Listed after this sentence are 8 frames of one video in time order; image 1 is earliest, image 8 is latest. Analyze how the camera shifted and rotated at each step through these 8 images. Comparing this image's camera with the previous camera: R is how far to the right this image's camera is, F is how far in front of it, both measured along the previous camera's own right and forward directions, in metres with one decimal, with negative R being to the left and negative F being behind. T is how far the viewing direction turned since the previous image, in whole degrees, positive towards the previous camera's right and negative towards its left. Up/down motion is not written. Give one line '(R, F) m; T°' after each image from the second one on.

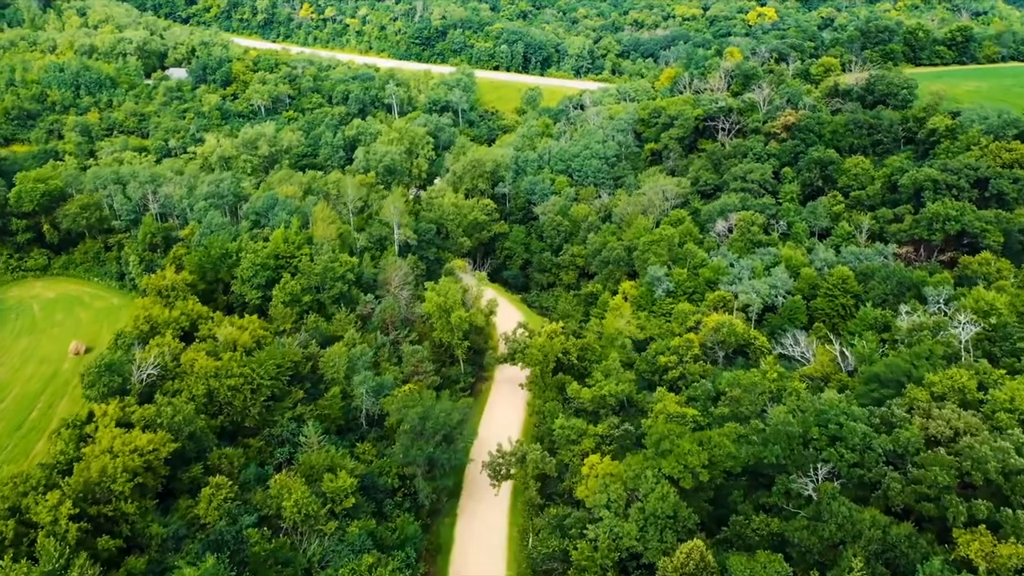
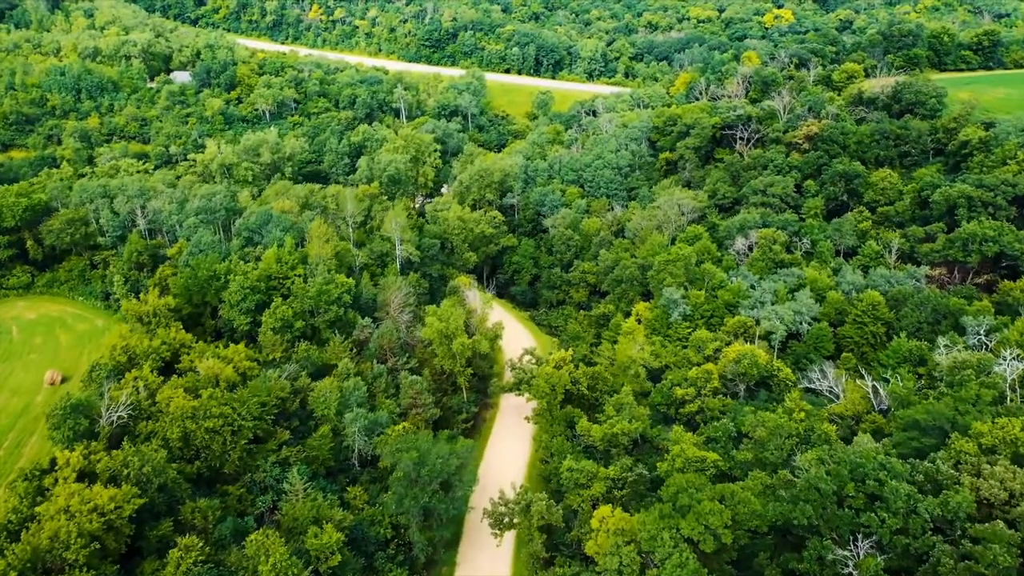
(+0.4, +3.9) m; -1°
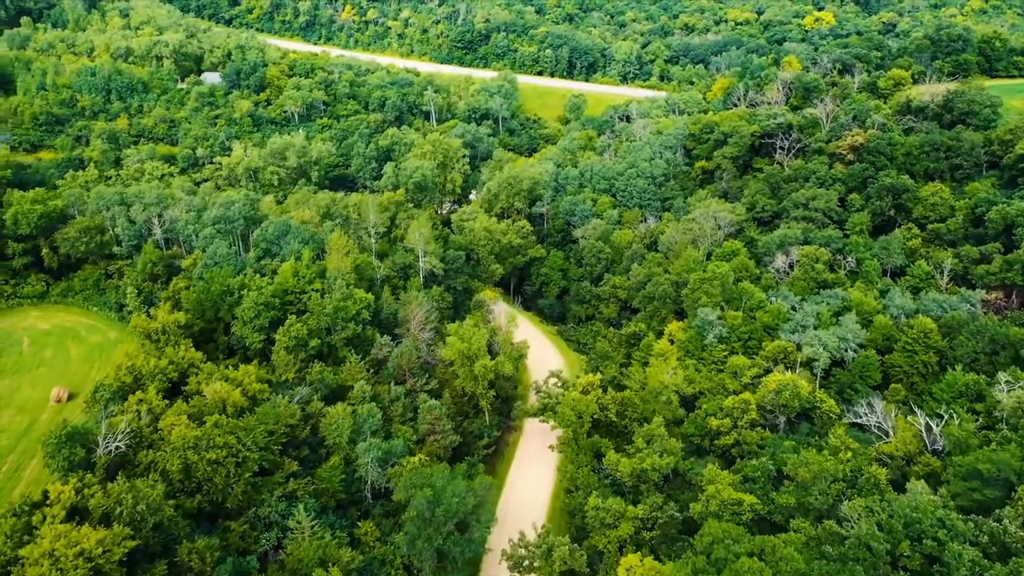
(+0.2, +3.0) m; -2°
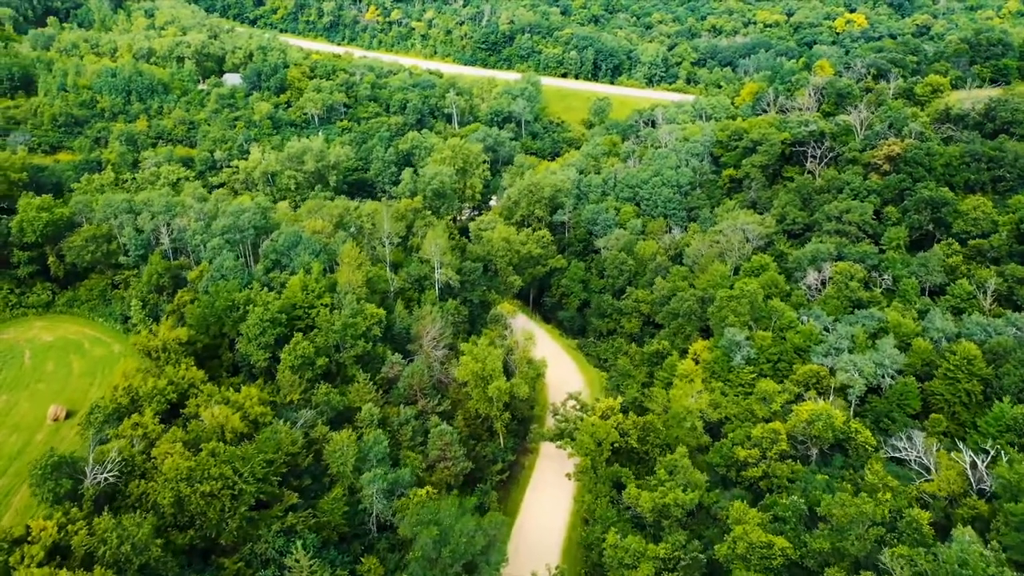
(+0.3, +2.6) m; -2°
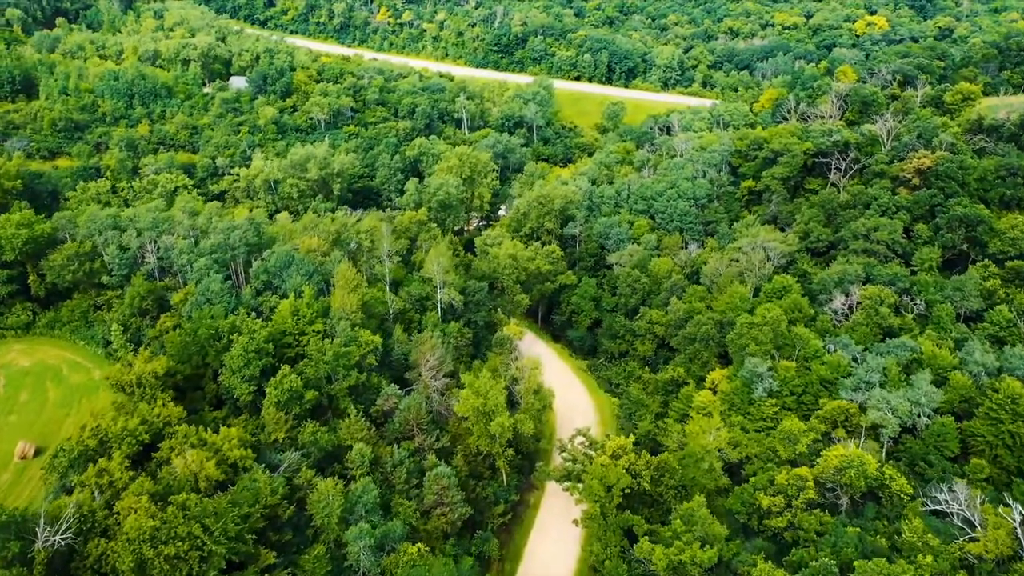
(+0.5, +3.8) m; -1°
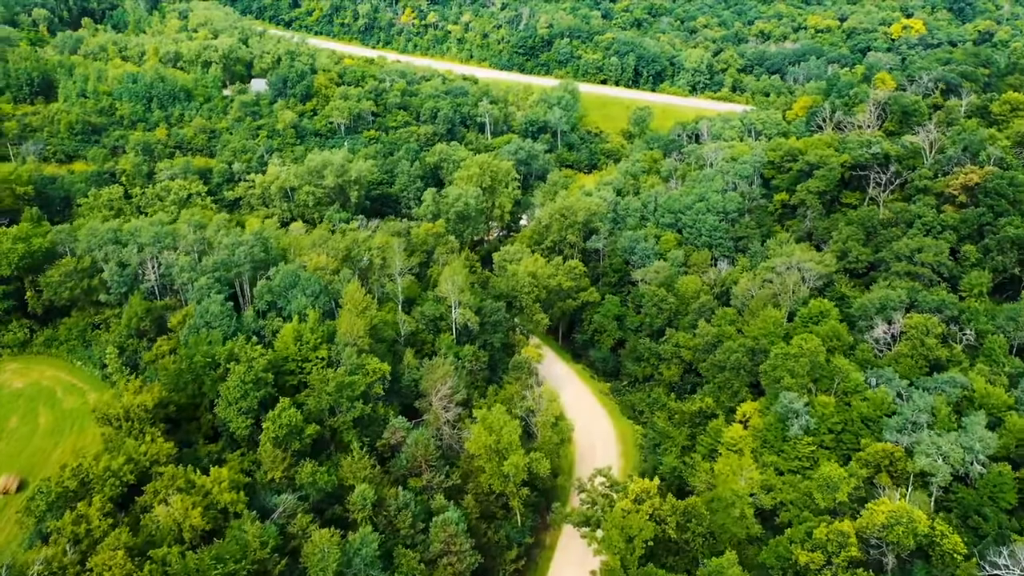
(+0.3, +3.5) m; -2°
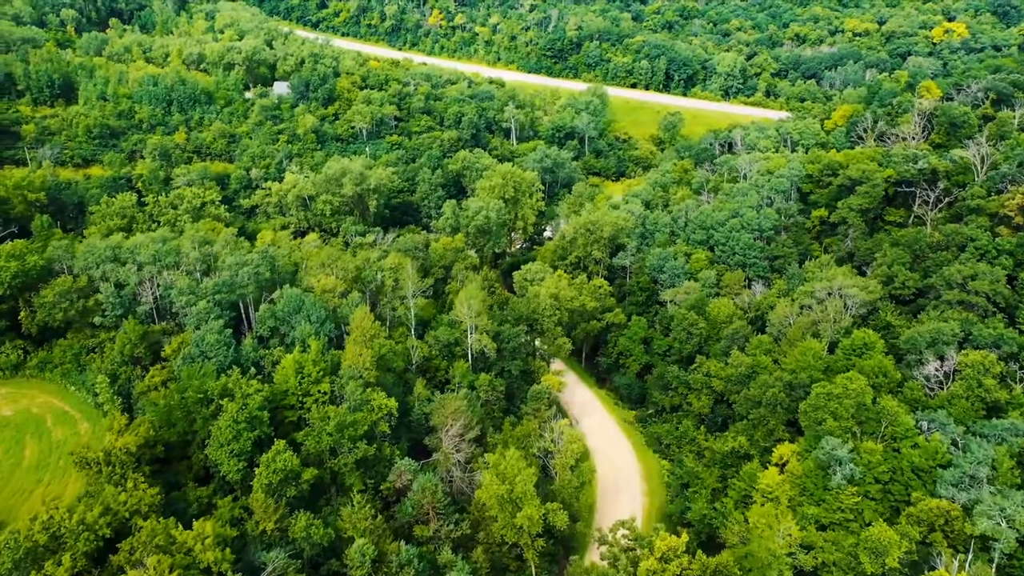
(+0.4, +3.8) m; -2°
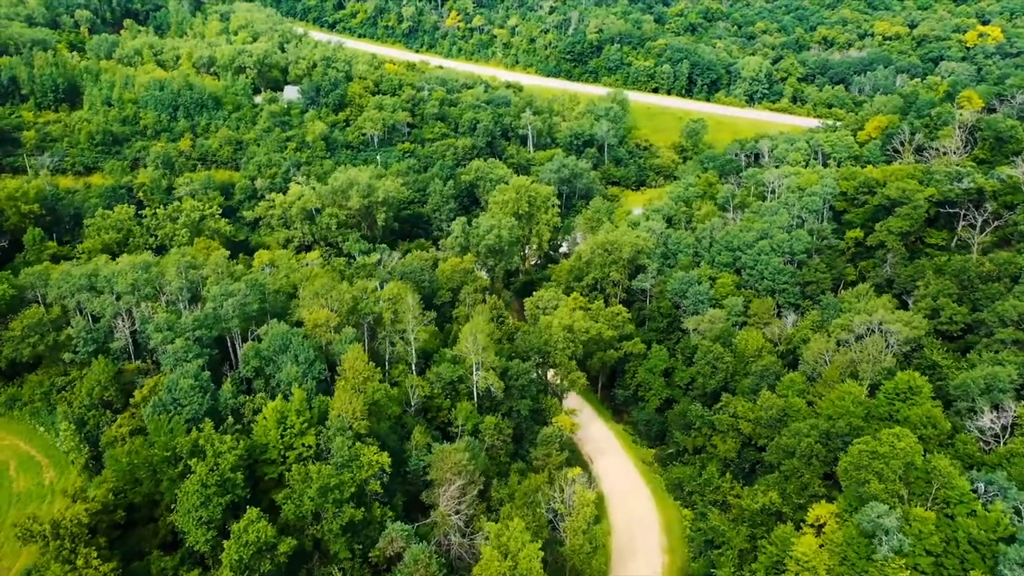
(+0.5, +4.8) m; -1°
